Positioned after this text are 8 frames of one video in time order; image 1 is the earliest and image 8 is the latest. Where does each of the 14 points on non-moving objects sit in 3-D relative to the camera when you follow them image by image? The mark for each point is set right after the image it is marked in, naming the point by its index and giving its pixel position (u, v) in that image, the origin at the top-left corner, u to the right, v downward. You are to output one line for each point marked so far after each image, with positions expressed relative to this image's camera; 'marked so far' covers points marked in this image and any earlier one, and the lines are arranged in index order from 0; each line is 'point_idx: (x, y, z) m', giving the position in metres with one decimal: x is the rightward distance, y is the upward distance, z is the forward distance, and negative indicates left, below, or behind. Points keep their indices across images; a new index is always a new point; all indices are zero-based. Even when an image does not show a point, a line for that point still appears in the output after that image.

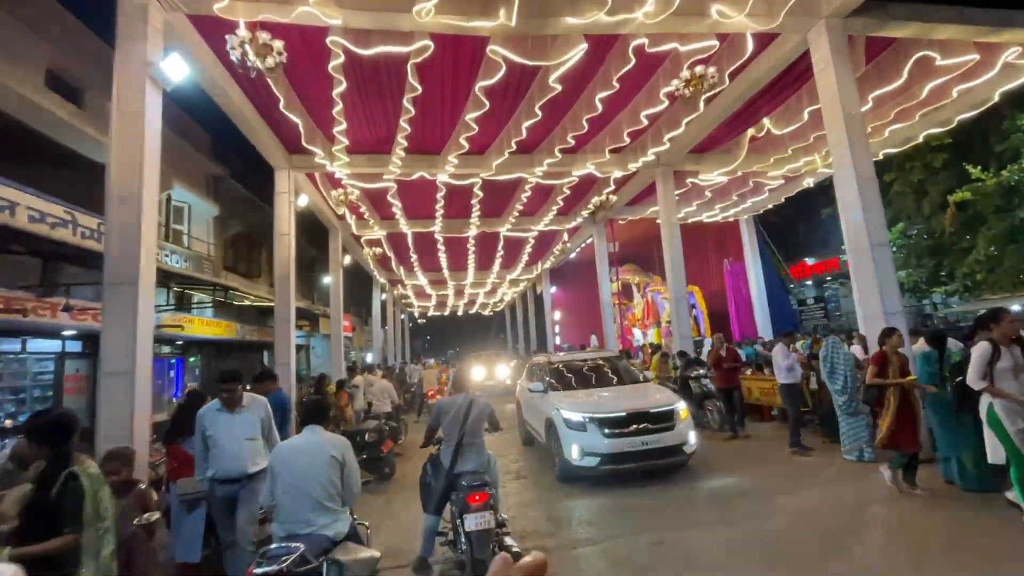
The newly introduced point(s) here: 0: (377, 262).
0: (-4.5, +0.9, +16.2) m
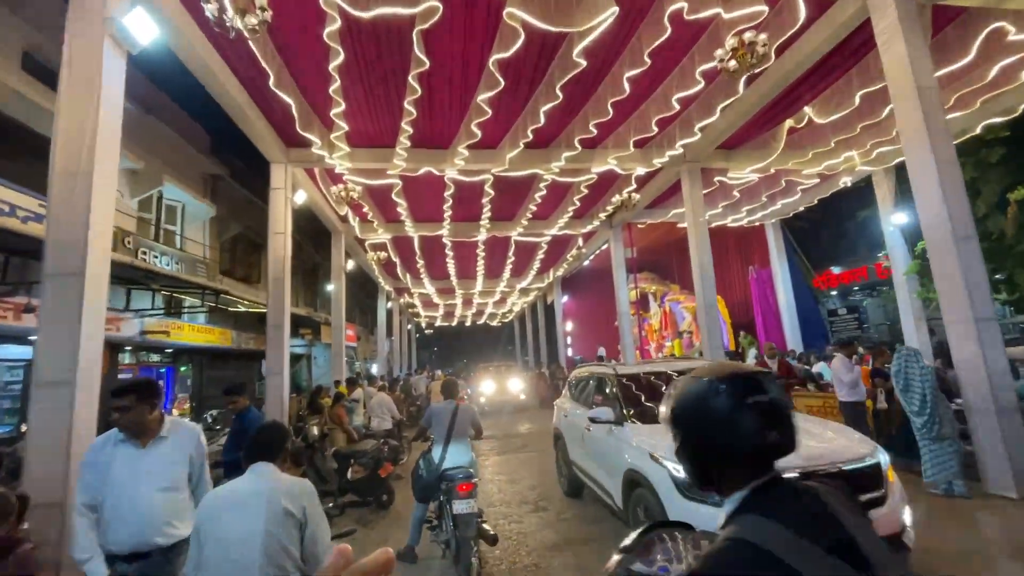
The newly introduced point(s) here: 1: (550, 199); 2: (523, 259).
0: (-4.2, +0.7, +15.5) m
1: (+0.9, +2.0, +10.9) m
2: (+0.4, +1.0, +16.3) m
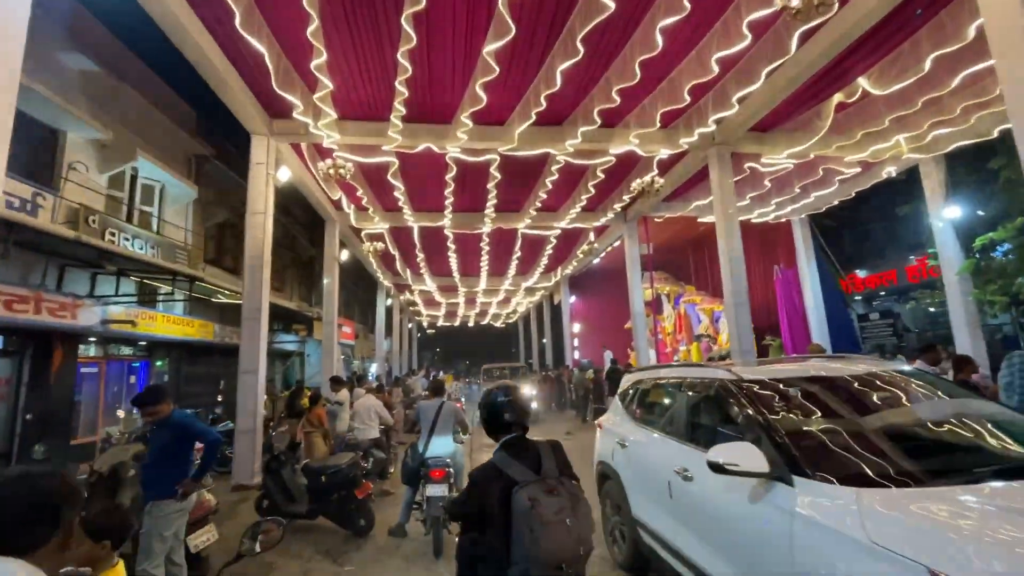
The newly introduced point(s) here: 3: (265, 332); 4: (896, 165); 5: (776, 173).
0: (-4.0, +0.8, +14.6) m
1: (+1.0, +2.1, +10.0) m
2: (+0.6, +1.0, +15.4) m
3: (-3.6, -0.6, +7.1) m
4: (+7.3, +2.3, +9.1) m
5: (+5.1, +2.2, +9.3) m
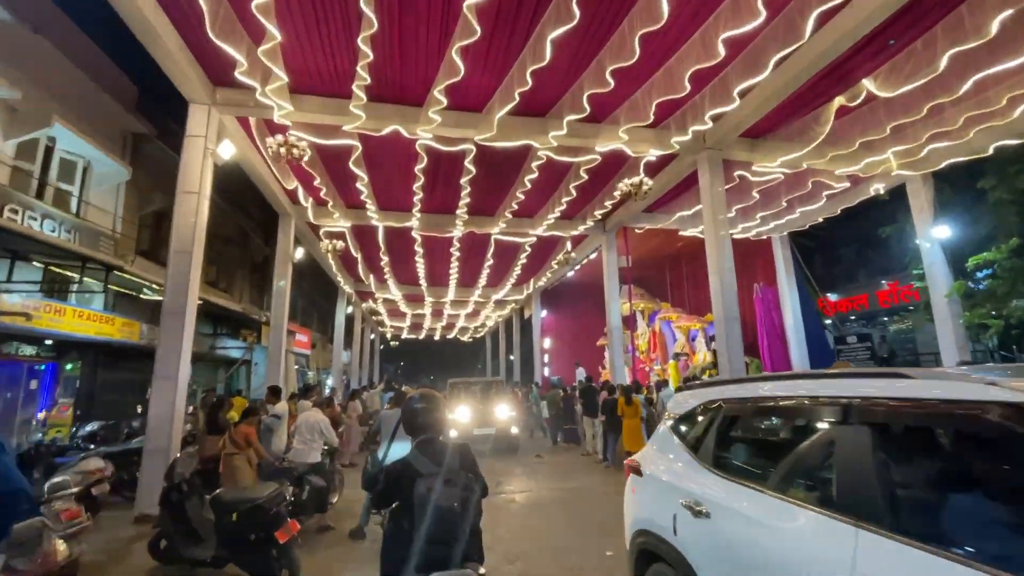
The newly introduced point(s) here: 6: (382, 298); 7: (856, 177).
0: (-4.8, +0.7, +13.6) m
1: (+0.6, +1.9, +9.3) m
2: (-0.3, +0.7, +14.6) m
3: (-4.0, -0.5, +6.0) m
4: (+6.8, +1.9, +8.9) m
5: (+4.7, +1.9, +8.9) m
6: (-5.1, -0.4, +19.0) m
7: (+6.4, +2.1, +9.0) m
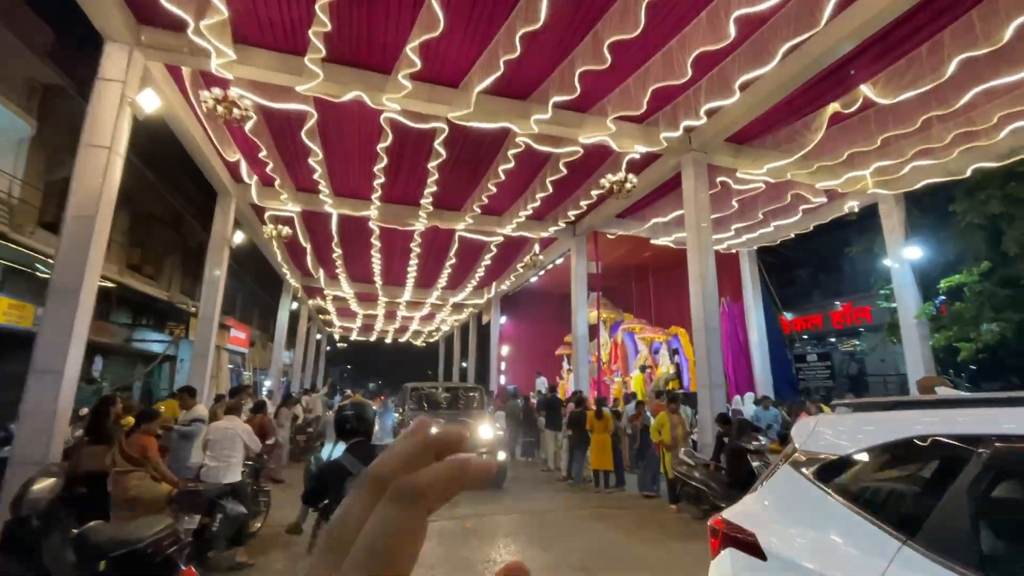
0: (-5.8, +0.9, +12.4) m
1: (0.0, +1.9, +8.7) m
2: (-1.4, +0.6, +13.9) m
3: (-4.3, -0.3, +4.9) m
4: (+6.3, +1.6, +8.8) m
5: (+4.2, +1.7, +8.6) m
6: (-6.7, -0.3, +17.7) m
7: (+5.9, +1.7, +8.9) m
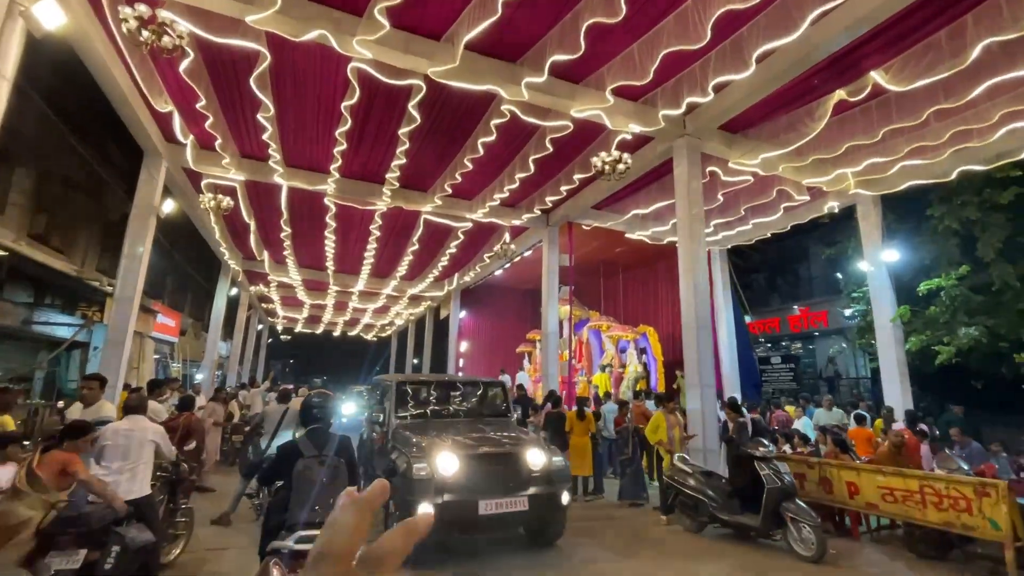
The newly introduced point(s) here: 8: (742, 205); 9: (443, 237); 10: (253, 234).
0: (-6.5, +1.3, +11.0) m
1: (-0.3, +2.1, +7.9) m
2: (-2.3, +0.9, +12.9) m
3: (-4.4, +0.1, +3.7) m
4: (+5.9, +1.6, +8.7) m
5: (+3.8, +1.8, +8.3) m
6: (-8.0, +0.2, +16.3) m
7: (+5.5, +1.7, +8.7) m
8: (+4.2, +1.5, +8.9) m
9: (-1.6, +1.3, +11.5) m
10: (-6.0, +1.3, +11.0) m
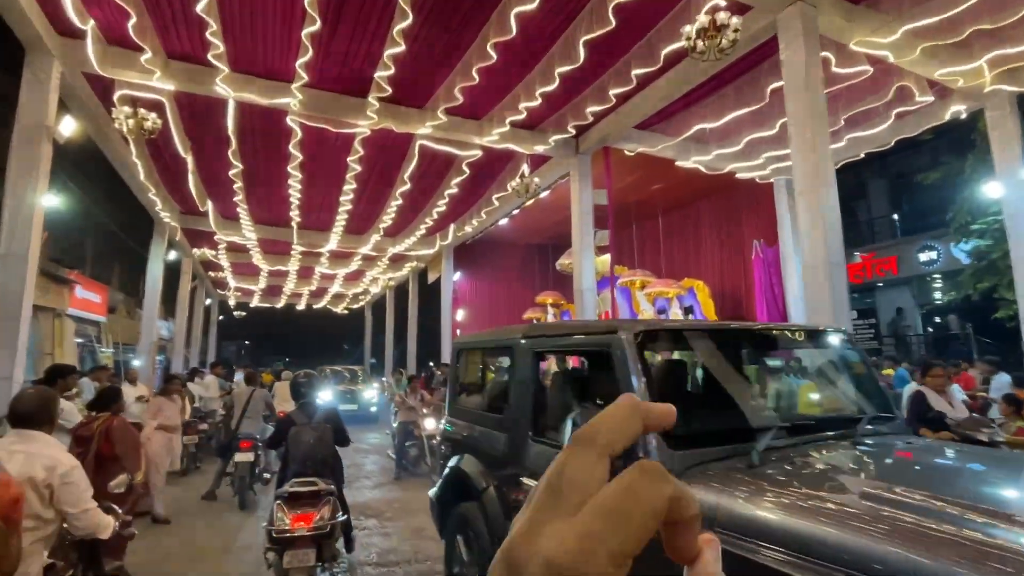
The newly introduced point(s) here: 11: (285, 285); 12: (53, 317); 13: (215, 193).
0: (-6.1, +2.0, +8.7) m
1: (+0.1, +2.8, +5.7) m
2: (-2.0, +1.9, +10.7) m
3: (-3.7, +0.4, +1.5) m
4: (+6.3, +2.6, +6.7) m
5: (+4.2, +2.7, +6.3) m
6: (-7.7, +1.2, +14.0) m
7: (+5.9, +2.7, +6.7) m
8: (+4.7, +2.5, +6.8) m
9: (-1.3, +2.2, +9.4) m
10: (-5.6, +2.1, +8.7) m
11: (-8.2, +0.1, +19.5) m
12: (-9.0, -0.6, +9.5) m
13: (-6.0, +2.0, +10.1) m
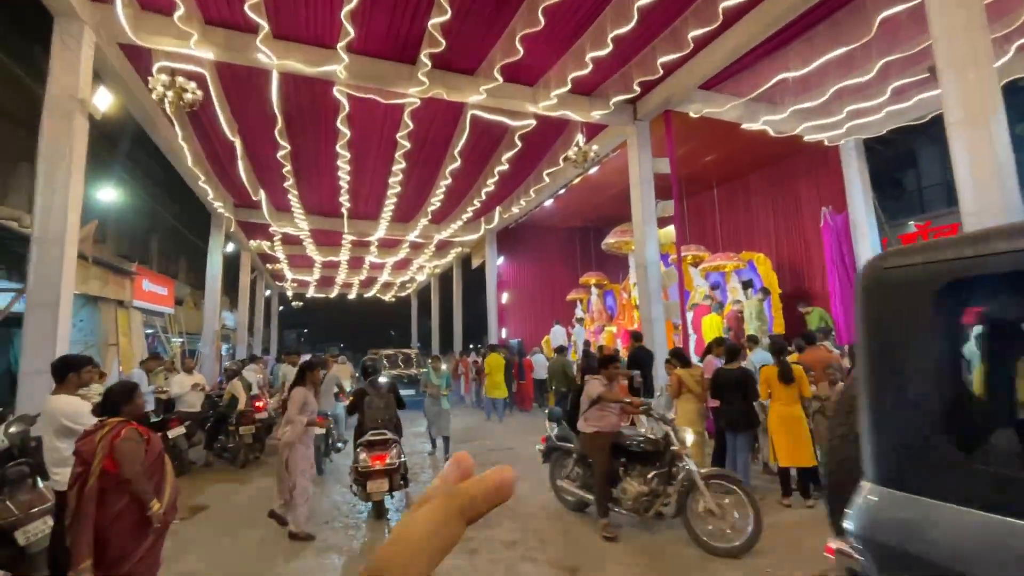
0: (-5.1, +2.2, +8.5) m
1: (+0.8, +3.1, +5.0) m
2: (-0.9, +2.3, +10.2) m
3: (-3.2, +0.5, +1.2) m
4: (+7.1, +3.1, +5.5) m
5: (+5.0, +3.1, +5.3) m
6: (-6.3, +1.5, +13.9) m
7: (+6.7, +3.2, +5.6) m
8: (+5.5, +2.9, +5.8) m
9: (-0.3, +2.5, +8.8) m
10: (-4.7, +2.3, +8.5) m
11: (-6.4, +0.5, +19.4) m
12: (-7.9, -0.4, +9.6) m
13: (-4.9, +2.2, +9.9) m
